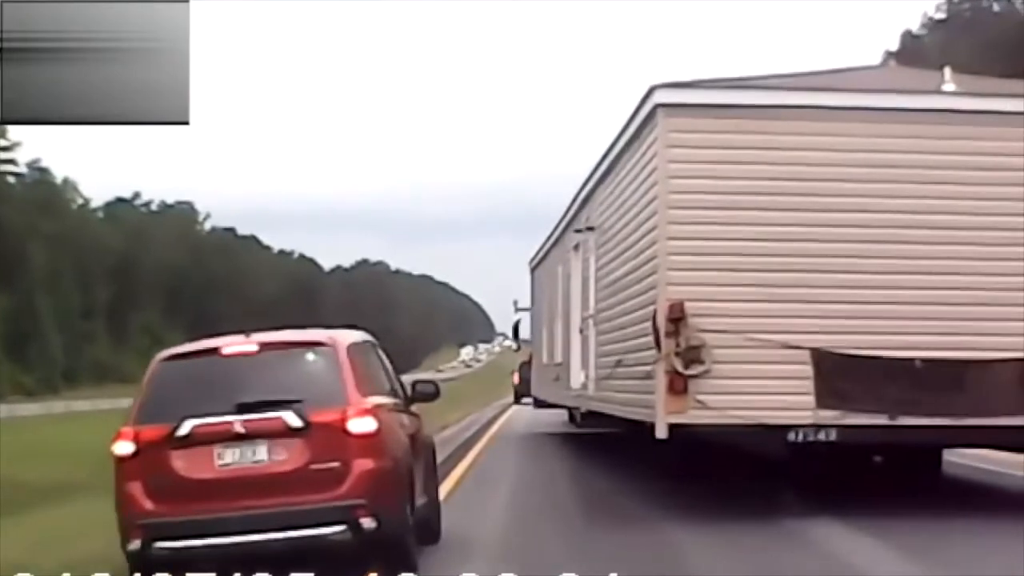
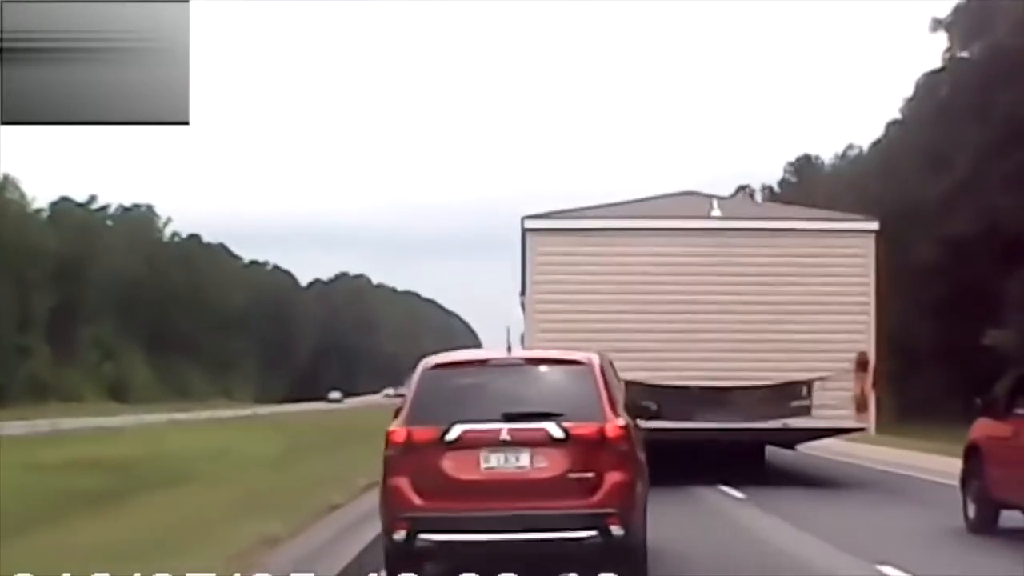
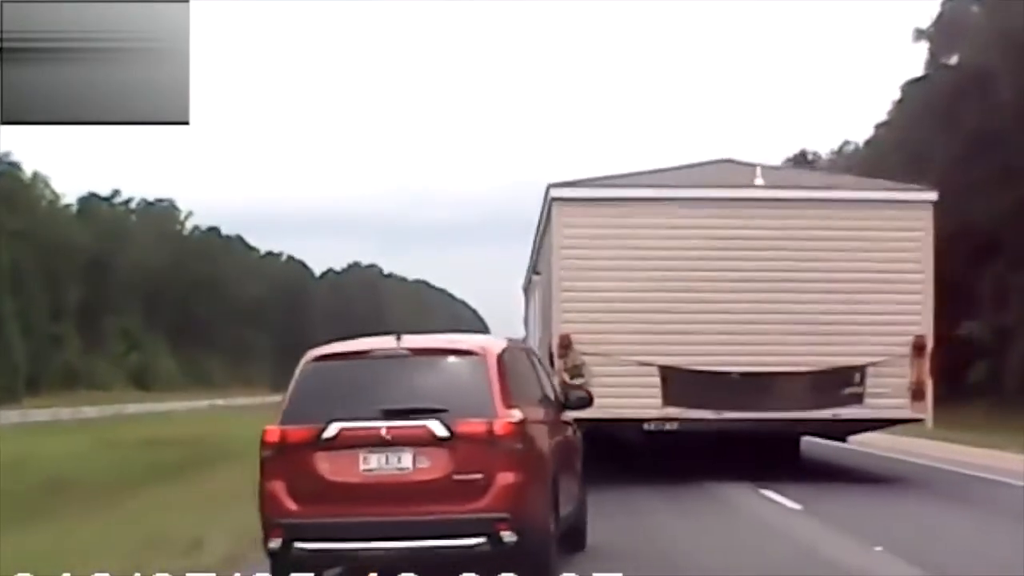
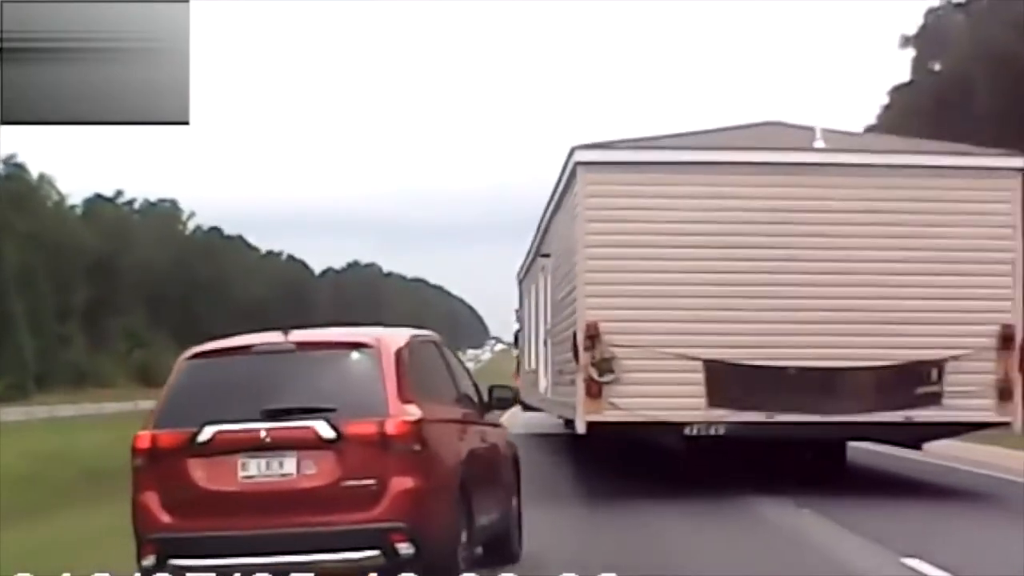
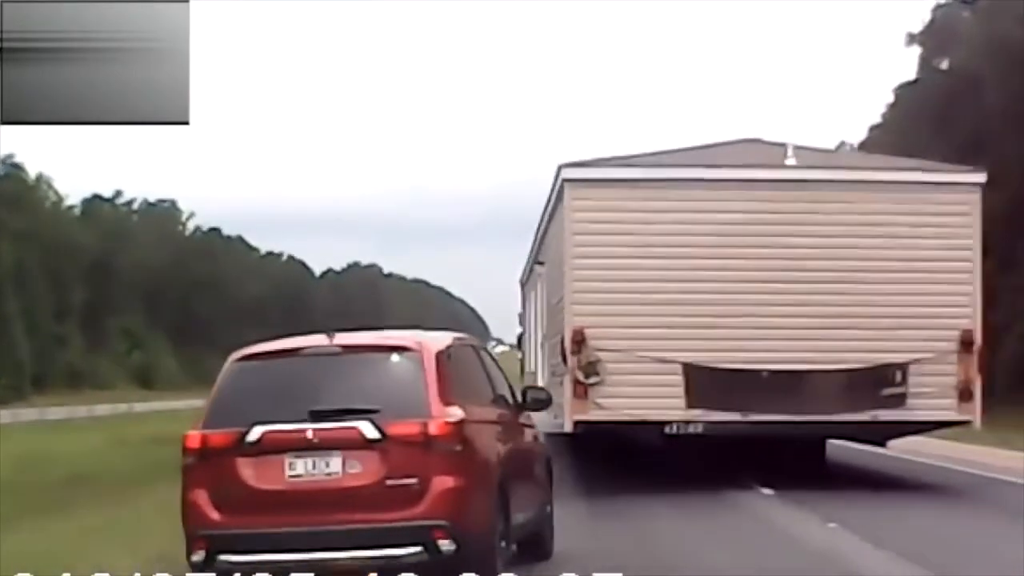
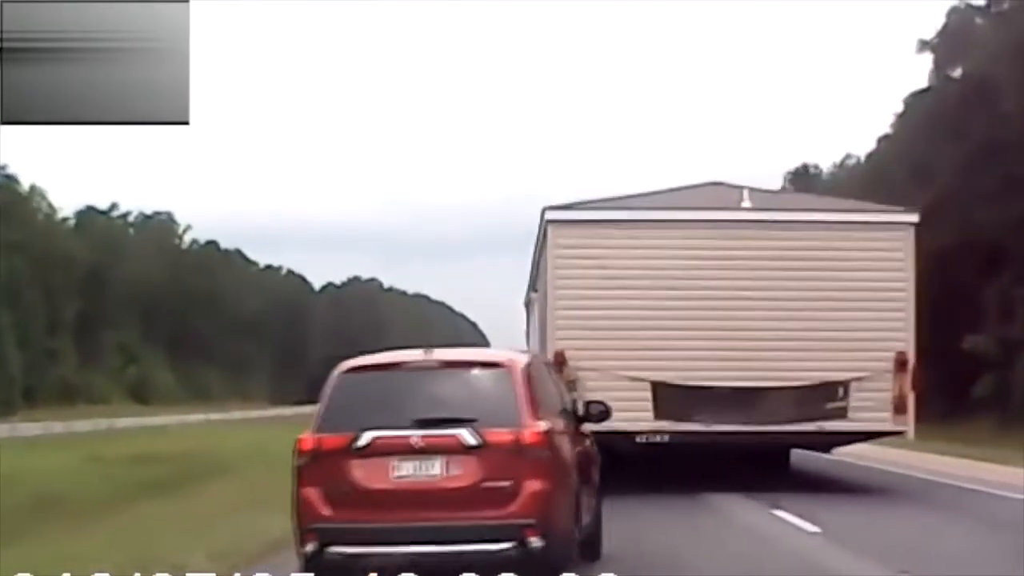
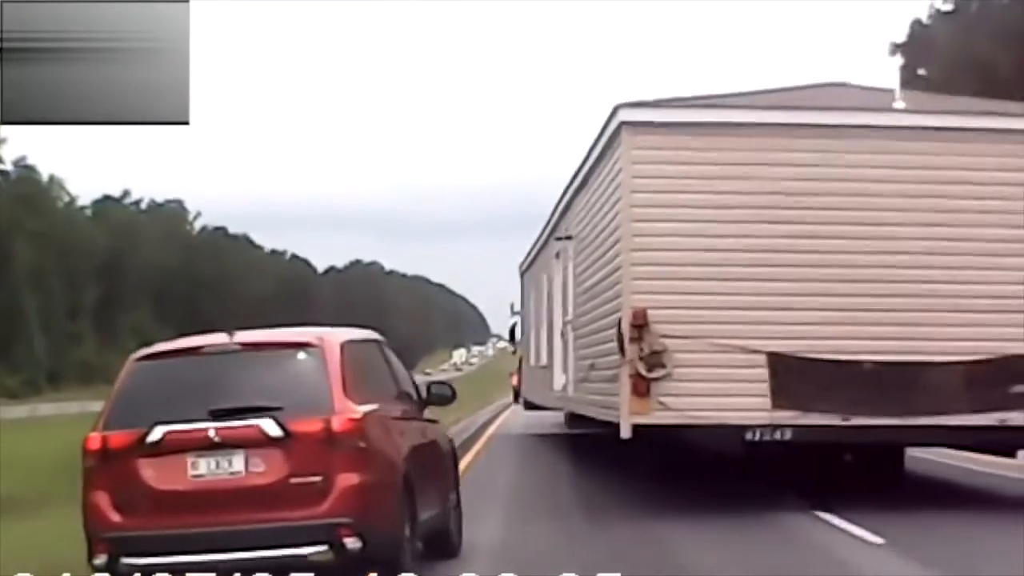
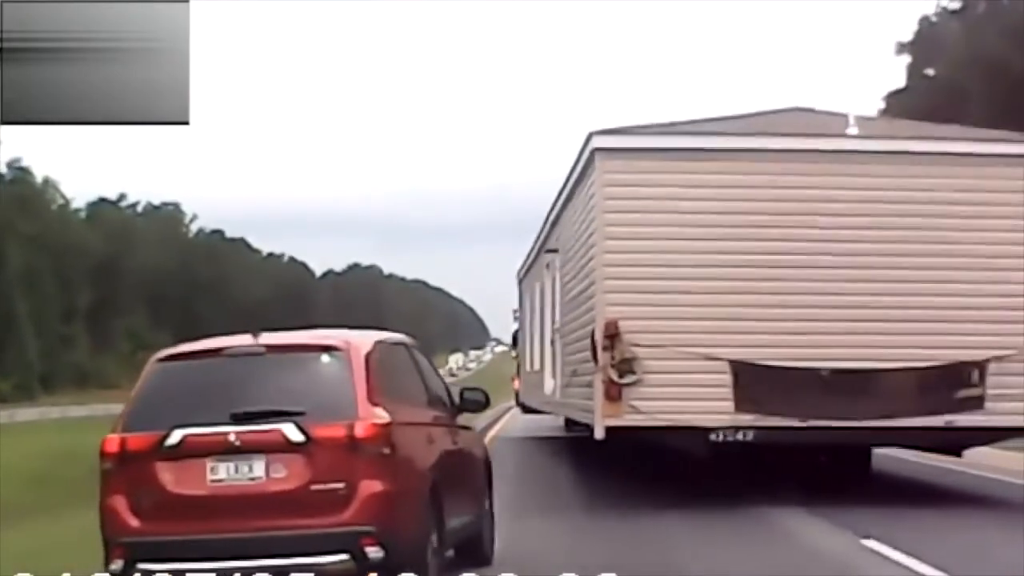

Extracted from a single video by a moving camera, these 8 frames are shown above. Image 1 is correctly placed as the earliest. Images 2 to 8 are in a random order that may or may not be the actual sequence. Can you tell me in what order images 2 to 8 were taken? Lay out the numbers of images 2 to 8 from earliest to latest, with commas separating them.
7, 8, 4, 5, 3, 6, 2
